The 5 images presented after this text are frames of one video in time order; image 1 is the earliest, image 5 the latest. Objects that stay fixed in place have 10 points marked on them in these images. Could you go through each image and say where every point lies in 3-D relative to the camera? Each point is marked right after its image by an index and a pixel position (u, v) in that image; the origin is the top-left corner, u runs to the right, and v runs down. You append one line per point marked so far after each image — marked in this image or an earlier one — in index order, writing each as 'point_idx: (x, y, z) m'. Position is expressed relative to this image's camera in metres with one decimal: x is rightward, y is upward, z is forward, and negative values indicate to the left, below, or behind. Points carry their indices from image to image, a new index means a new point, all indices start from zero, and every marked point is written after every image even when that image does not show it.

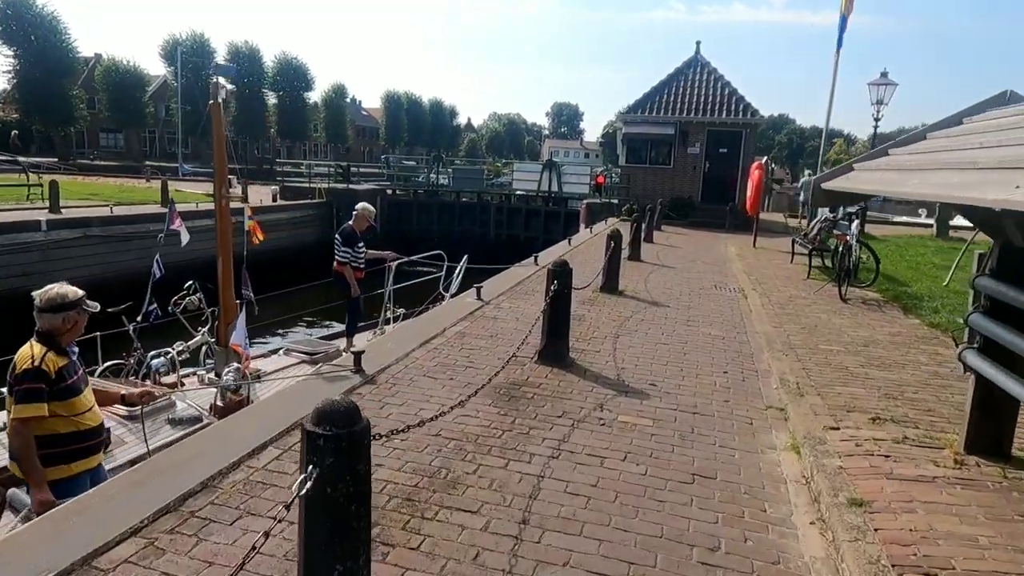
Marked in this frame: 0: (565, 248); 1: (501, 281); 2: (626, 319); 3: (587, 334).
0: (+1.1, +0.8, +13.5) m
1: (-0.2, +0.1, +9.3) m
2: (+1.3, -0.4, +7.7) m
3: (+0.8, -0.5, +6.7) m
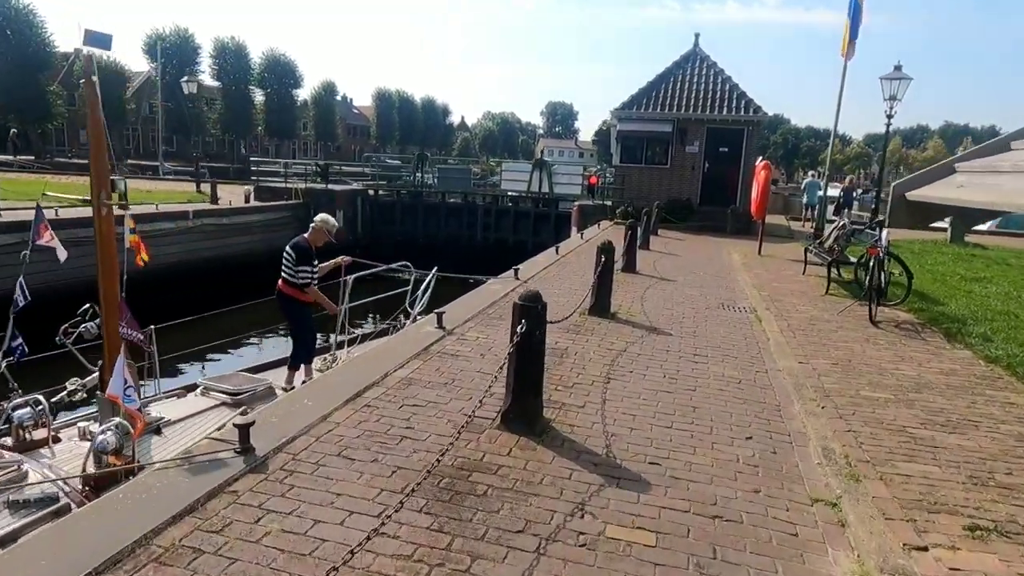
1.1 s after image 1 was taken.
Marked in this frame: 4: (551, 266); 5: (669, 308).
0: (+0.7, +0.5, +12.1) m
1: (-0.5, -0.2, +7.9) m
2: (+1.0, -0.6, +6.2) m
3: (+0.5, -0.7, +5.3) m
4: (+0.7, +0.4, +11.2) m
5: (+2.0, -0.3, +8.5) m
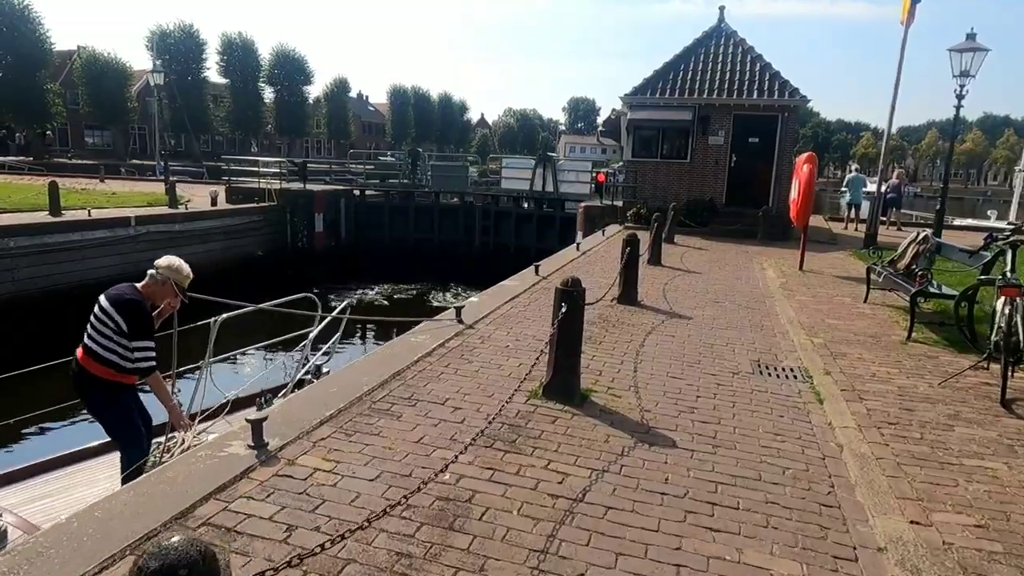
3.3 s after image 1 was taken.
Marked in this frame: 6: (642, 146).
0: (+0.2, +0.1, +9.1) m
1: (-1.2, -0.7, +5.0) m
2: (+0.3, -1.1, +3.3) m
3: (-0.3, -1.2, +2.4) m
4: (+0.1, -0.1, +8.3) m
5: (+1.4, -0.7, +5.5) m
6: (+3.8, +4.1, +19.1) m
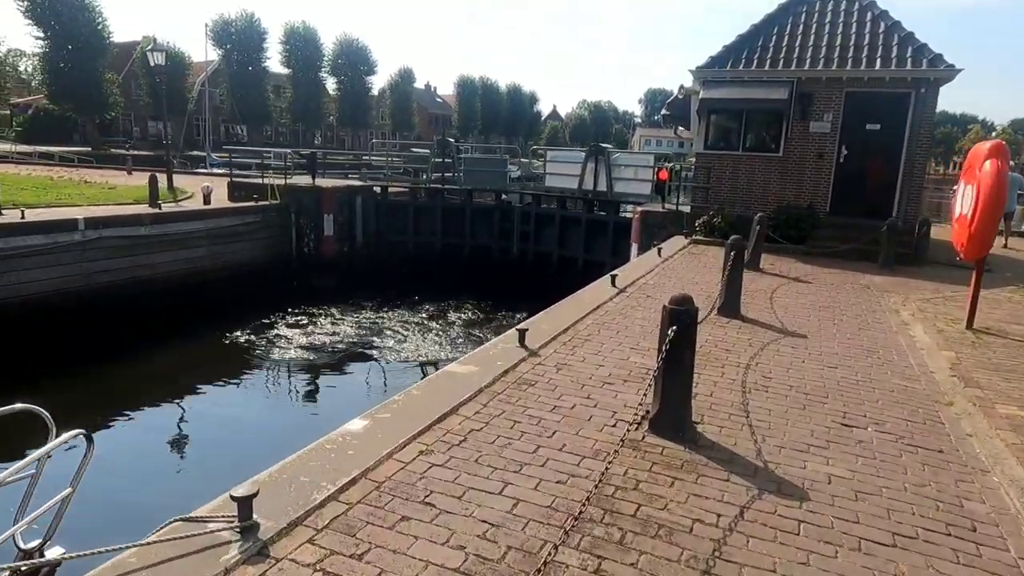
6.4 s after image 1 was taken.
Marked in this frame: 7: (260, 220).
0: (-0.1, -0.6, +5.2) m
1: (-2.0, -1.4, +1.2) m
2: (-0.7, -1.9, -0.6) m
3: (-1.4, -2.0, -1.5) m
4: (-0.3, -0.8, +4.4) m
5: (+0.6, -1.5, +1.4) m
6: (+4.6, +3.4, +14.7) m
7: (-7.2, +1.9, +18.6) m
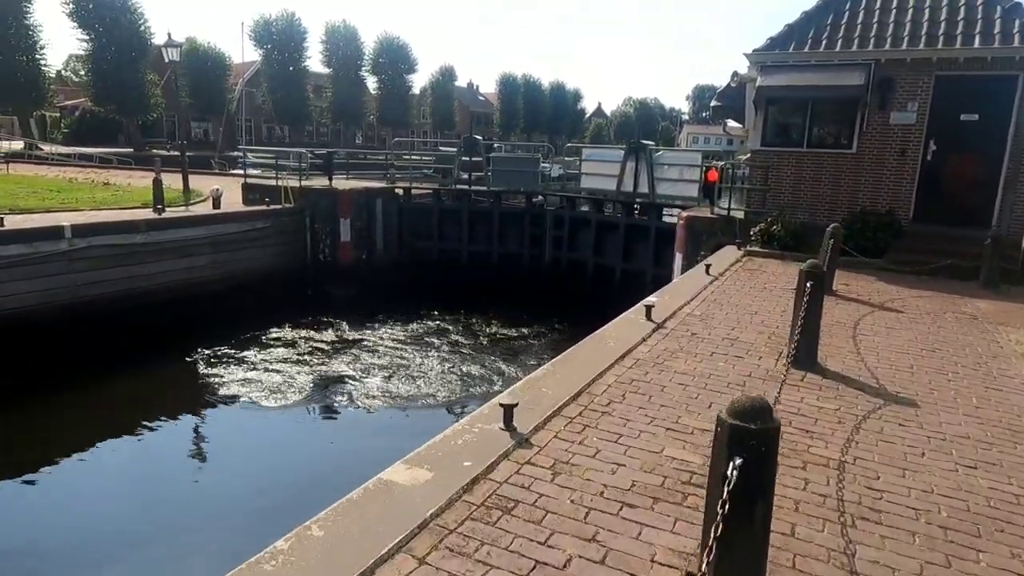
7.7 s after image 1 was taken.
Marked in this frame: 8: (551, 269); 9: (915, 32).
0: (-0.3, -1.0, +3.5) m
1: (-2.4, -1.7, -0.4) m
2: (-1.3, -2.2, -2.3) m
3: (-2.0, -2.3, -3.1) m
4: (-0.5, -1.2, +2.7) m
5: (+0.2, -1.9, -0.3) m
6: (+5.1, +3.1, +12.6) m
7: (-6.4, +1.7, +17.3) m
8: (+1.2, +0.6, +19.4) m
9: (+7.1, +4.5, +11.4) m
